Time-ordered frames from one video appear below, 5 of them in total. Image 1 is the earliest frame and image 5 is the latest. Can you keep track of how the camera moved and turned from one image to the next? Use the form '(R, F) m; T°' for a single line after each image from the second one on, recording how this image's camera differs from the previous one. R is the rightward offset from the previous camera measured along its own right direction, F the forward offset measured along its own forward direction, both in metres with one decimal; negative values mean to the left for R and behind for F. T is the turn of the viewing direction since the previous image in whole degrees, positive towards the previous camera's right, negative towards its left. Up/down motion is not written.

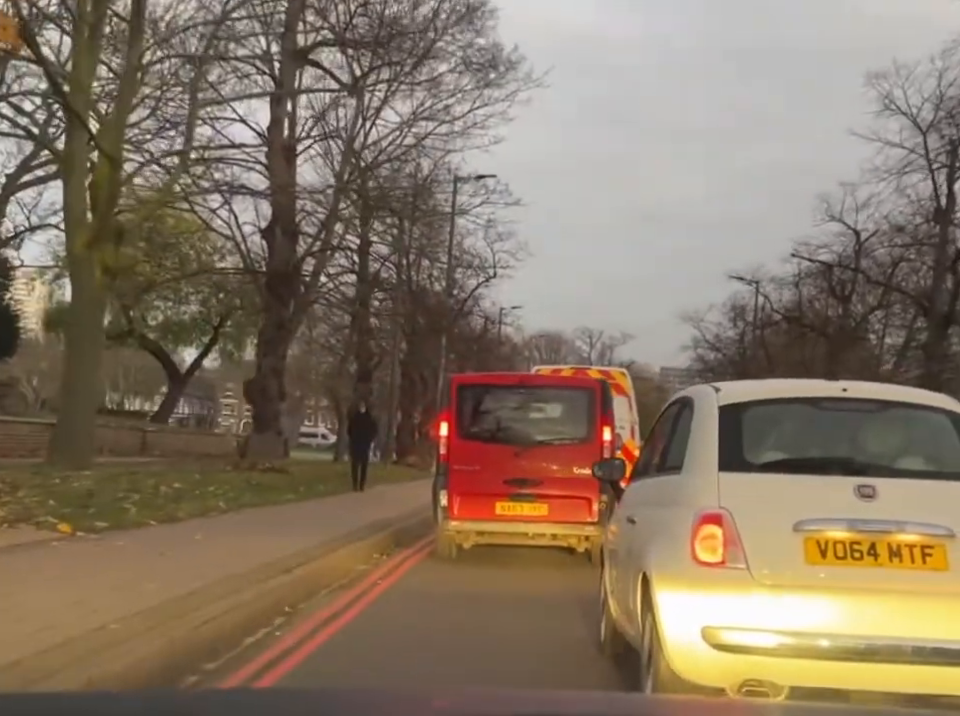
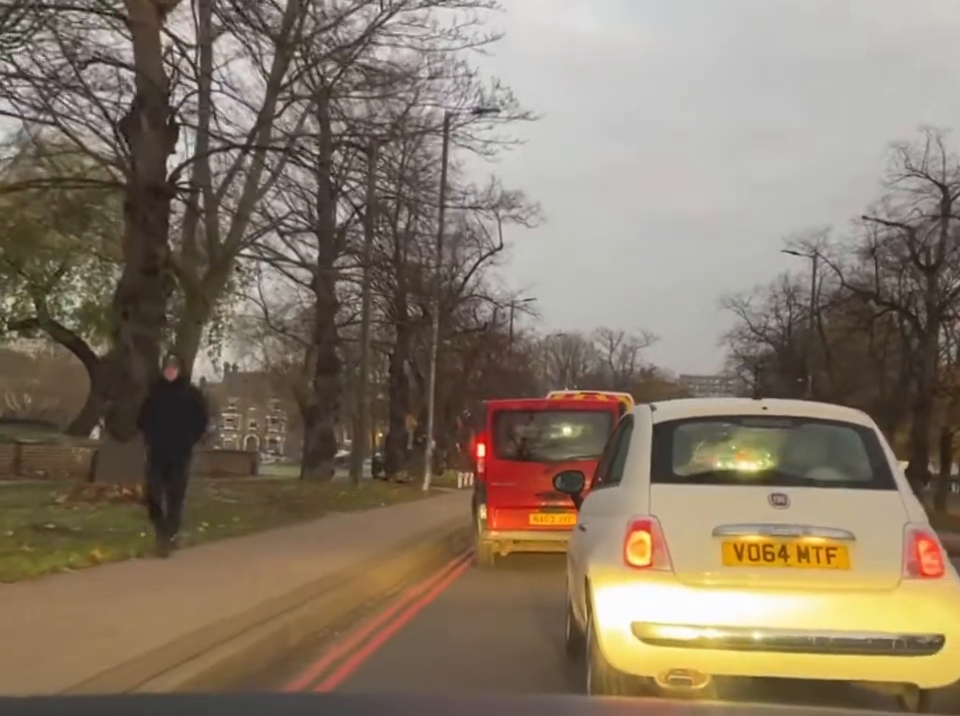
(+0.3, -0.6) m; -1°
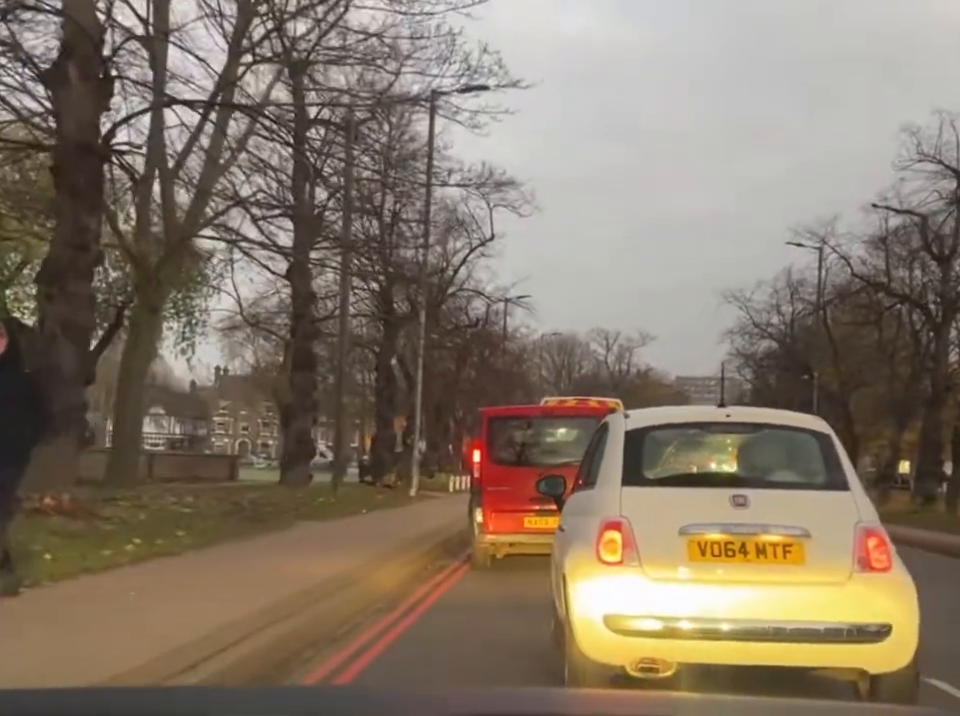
(+0.1, -0.4) m; 0°
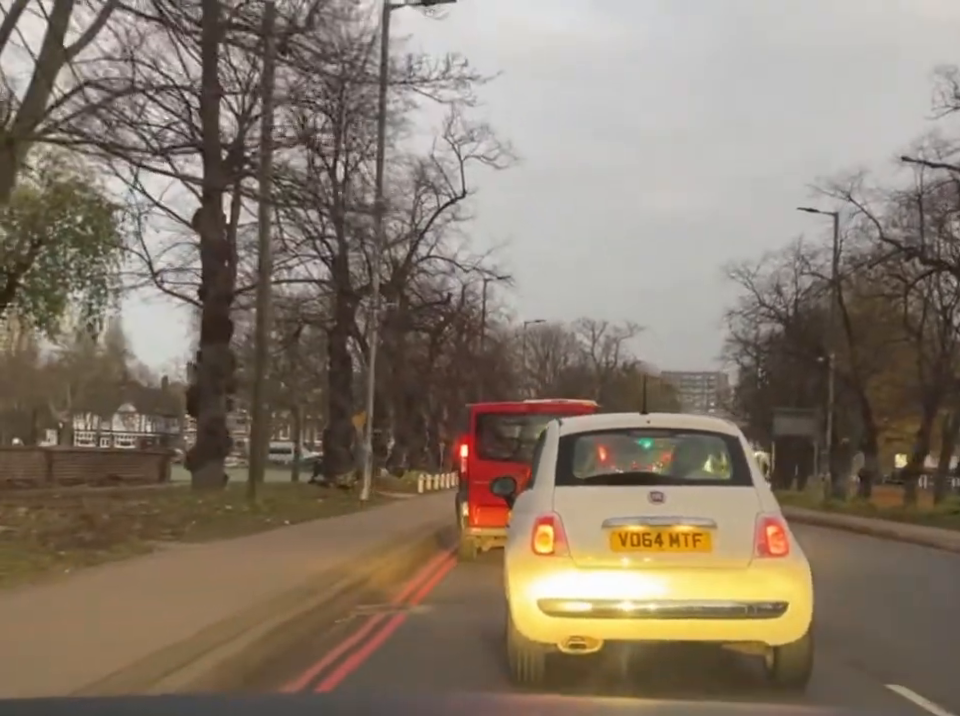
(-0.1, +0.4) m; +1°
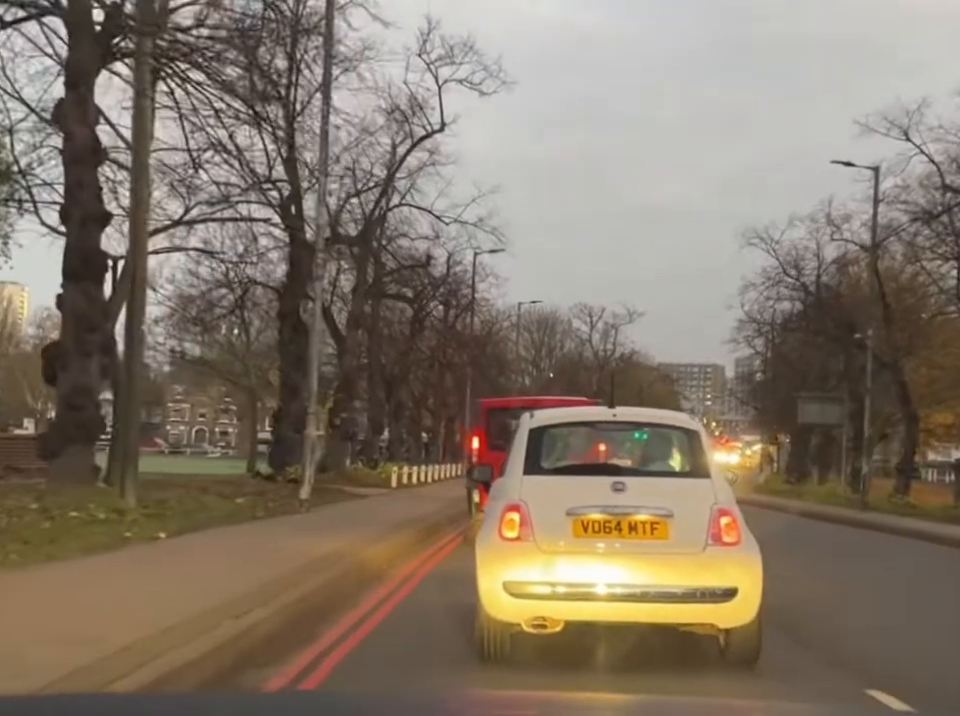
(+0.1, +1.1) m; 0°
